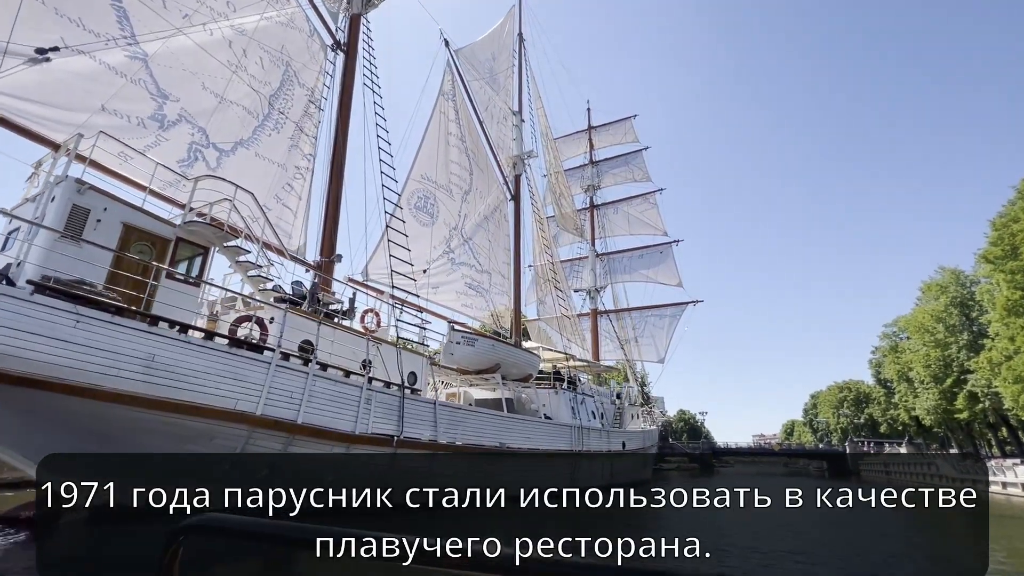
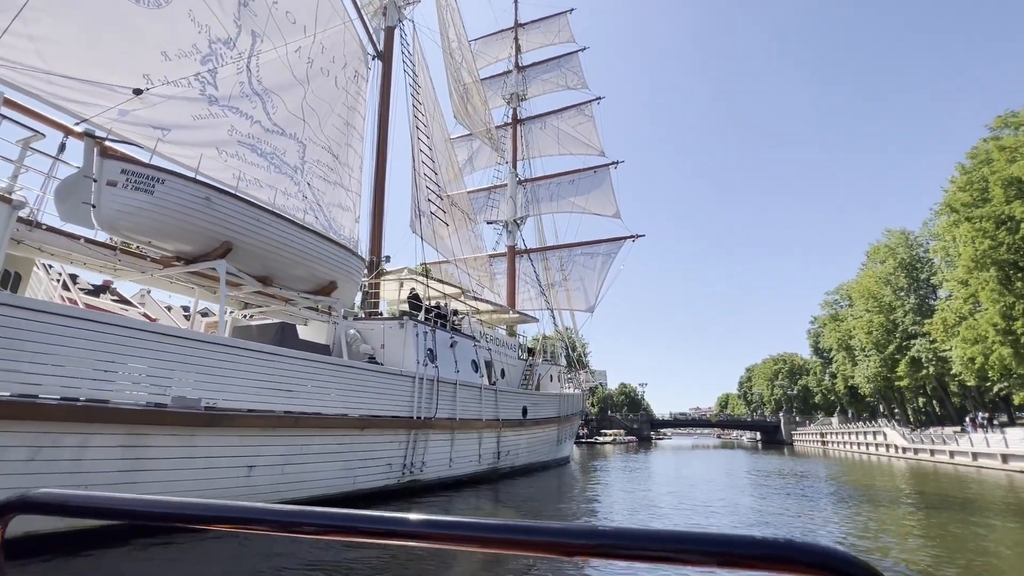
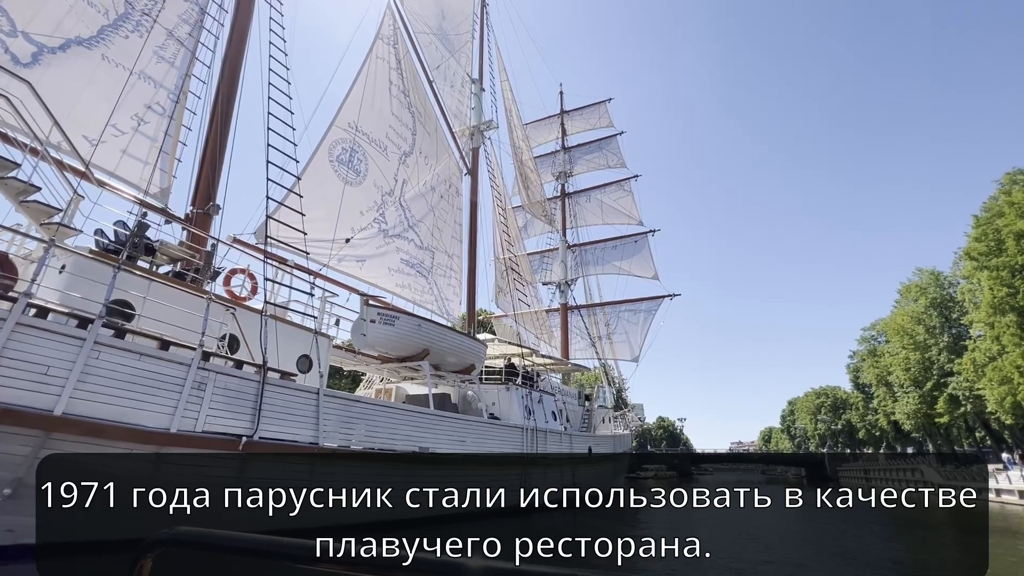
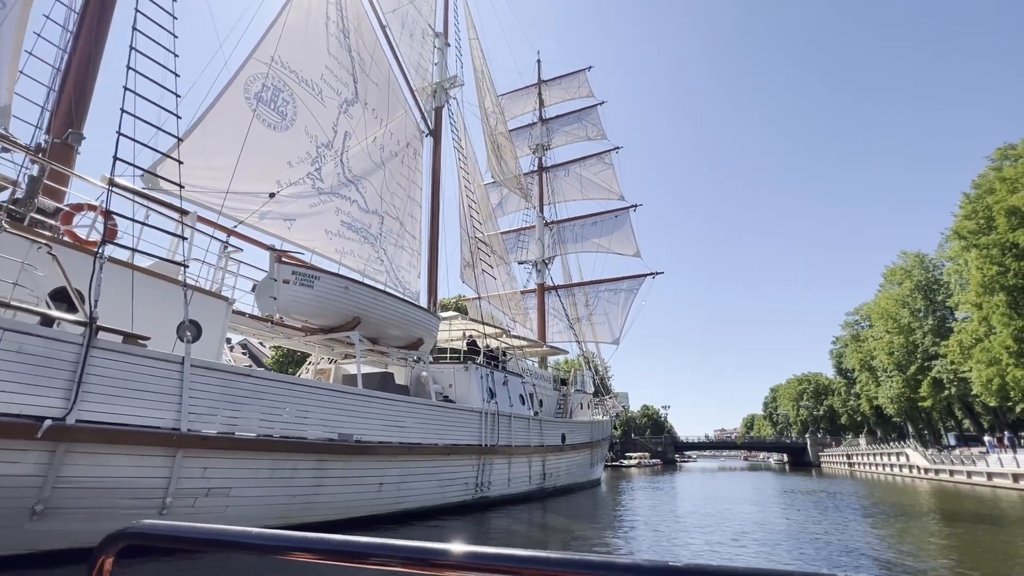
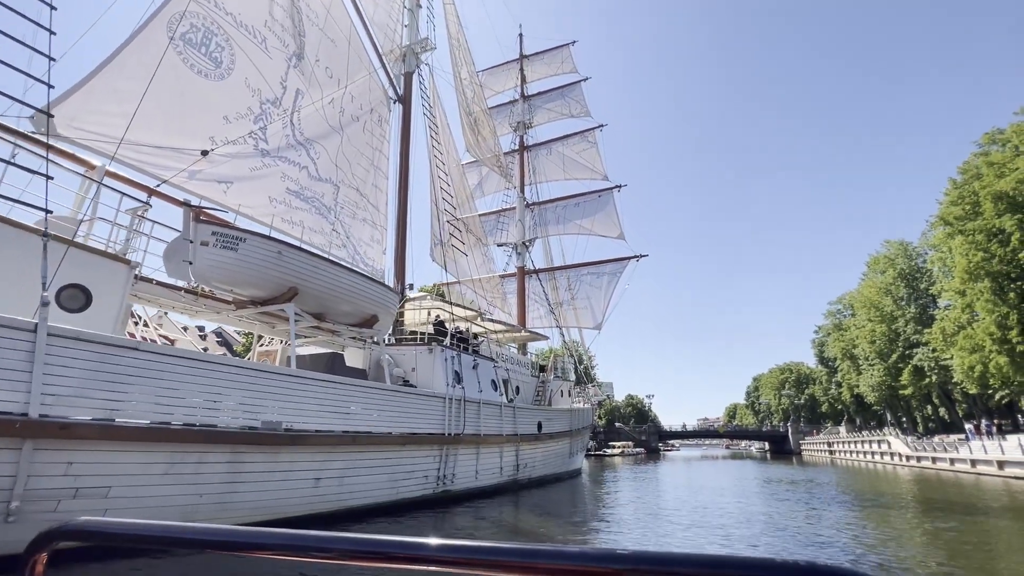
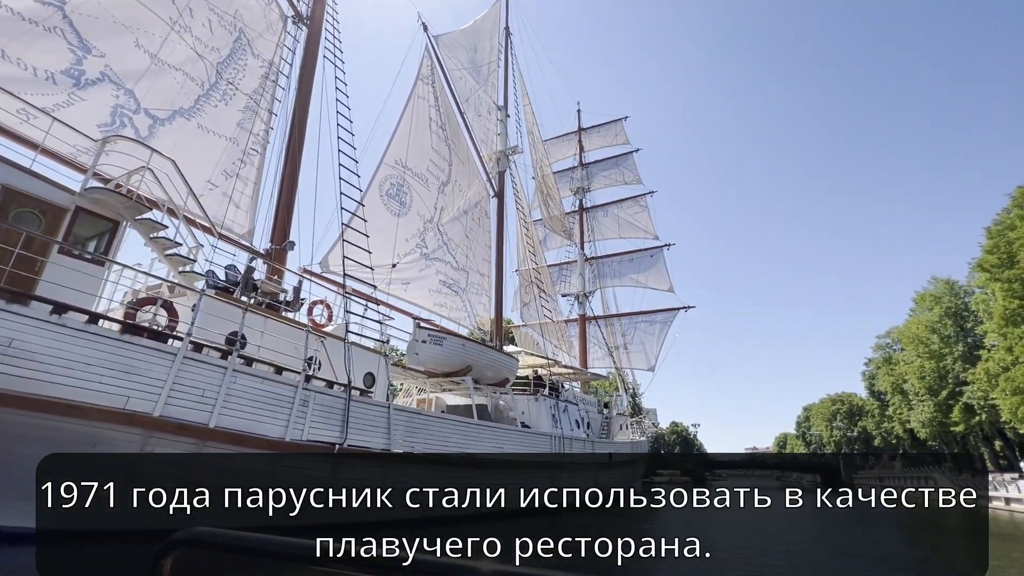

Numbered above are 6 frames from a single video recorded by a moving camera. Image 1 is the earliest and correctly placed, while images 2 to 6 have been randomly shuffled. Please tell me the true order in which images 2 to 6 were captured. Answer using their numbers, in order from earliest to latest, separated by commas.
6, 3, 4, 5, 2
